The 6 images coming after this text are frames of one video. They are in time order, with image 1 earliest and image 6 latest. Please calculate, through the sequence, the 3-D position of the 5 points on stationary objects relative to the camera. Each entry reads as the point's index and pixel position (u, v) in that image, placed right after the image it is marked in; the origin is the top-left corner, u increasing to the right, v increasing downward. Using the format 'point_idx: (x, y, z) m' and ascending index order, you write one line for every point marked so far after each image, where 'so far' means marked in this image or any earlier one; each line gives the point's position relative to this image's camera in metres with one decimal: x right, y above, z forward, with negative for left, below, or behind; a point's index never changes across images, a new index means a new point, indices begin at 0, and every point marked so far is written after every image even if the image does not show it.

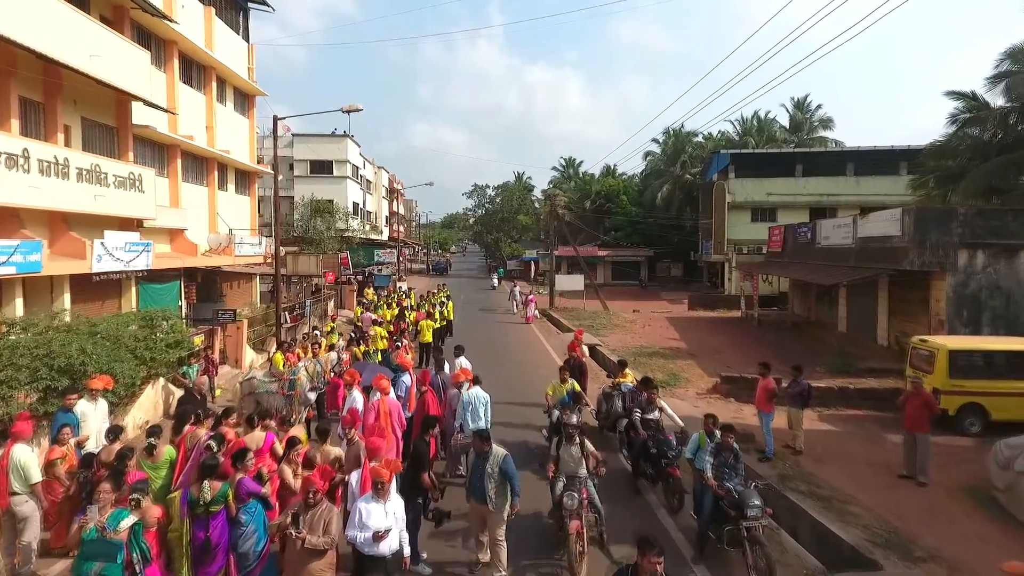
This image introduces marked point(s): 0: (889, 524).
0: (+4.0, -2.5, +7.3) m
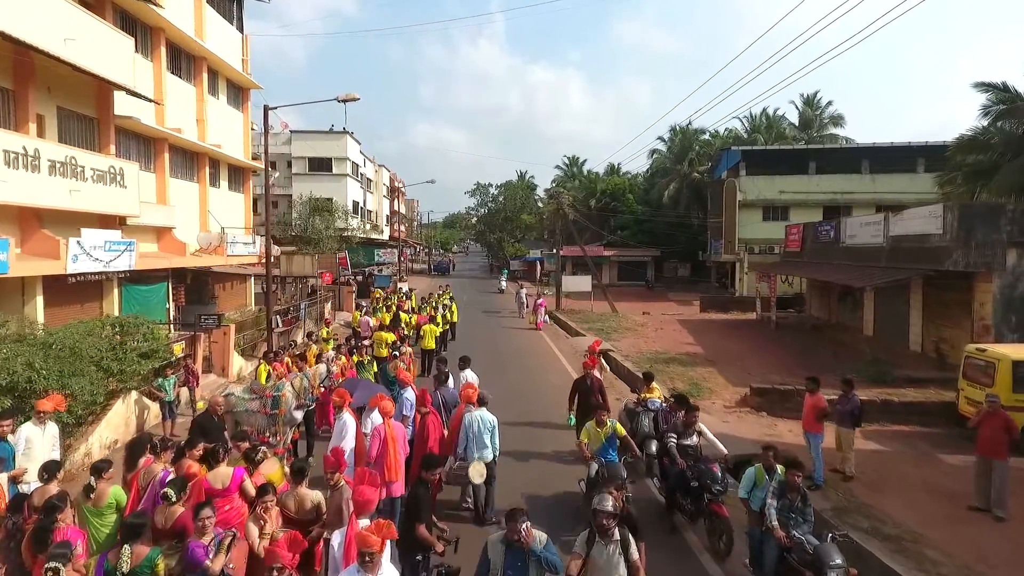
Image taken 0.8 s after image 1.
0: (+4.2, -2.6, +6.2) m
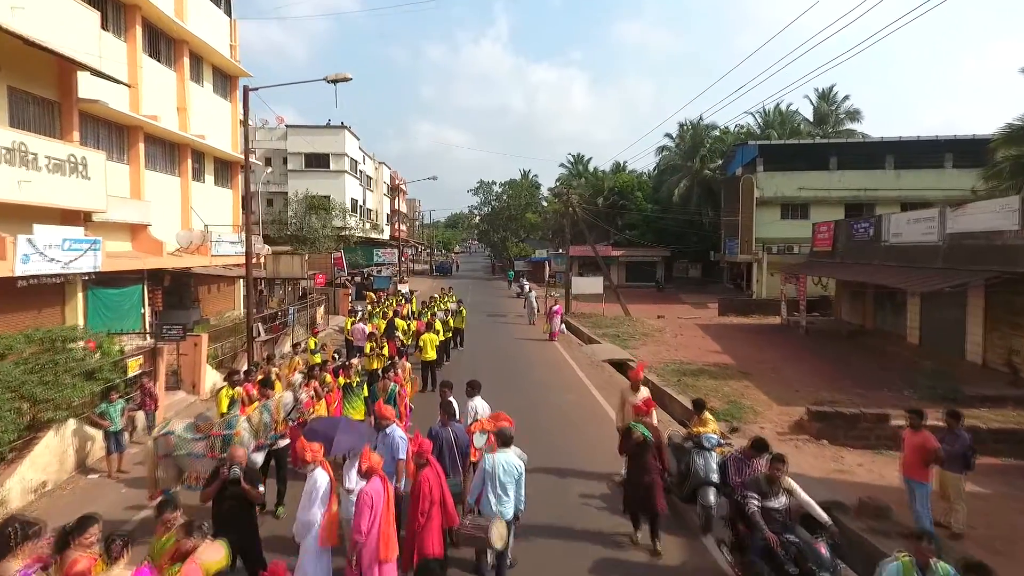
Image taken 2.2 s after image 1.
0: (+4.4, -2.6, +4.4) m
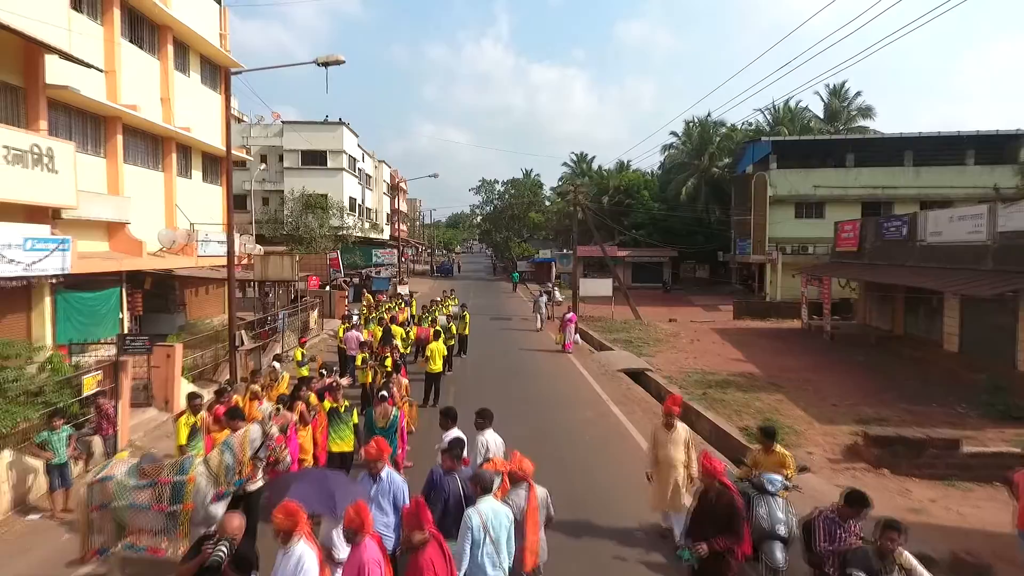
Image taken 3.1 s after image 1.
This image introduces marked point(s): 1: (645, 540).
0: (+4.5, -2.7, +3.1) m
1: (+1.2, -2.4, +6.5) m
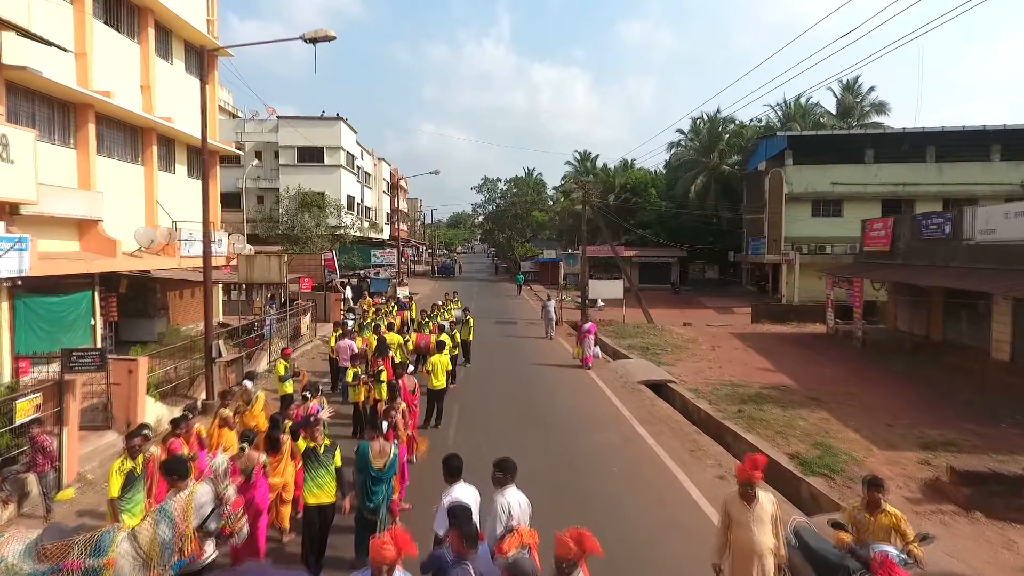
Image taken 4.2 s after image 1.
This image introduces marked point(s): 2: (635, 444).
0: (+4.7, -2.8, +1.6) m
1: (+1.4, -2.5, +5.1) m
2: (+1.8, -2.2, +9.9) m
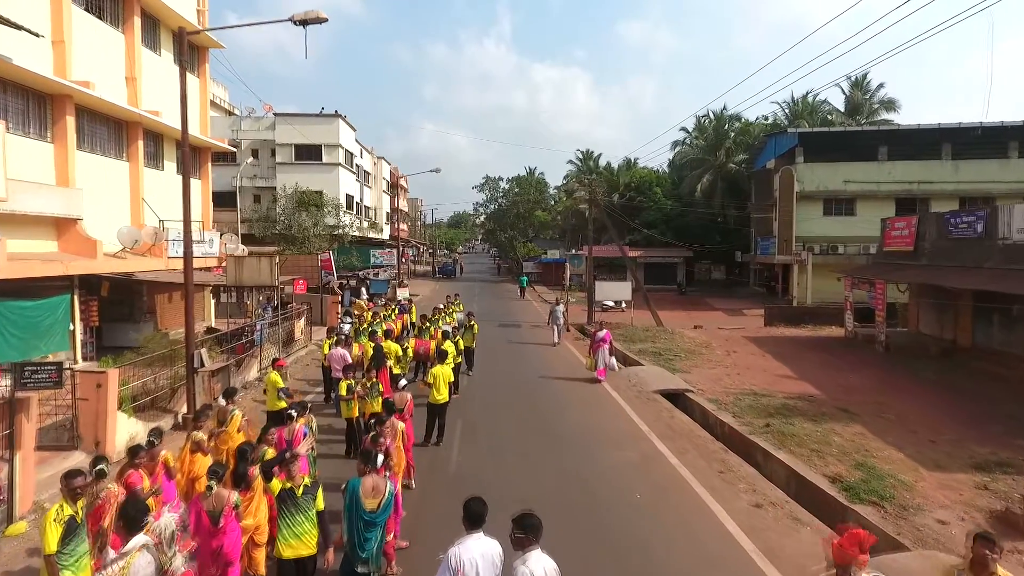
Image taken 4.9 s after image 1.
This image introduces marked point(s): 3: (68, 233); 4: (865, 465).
0: (+4.8, -2.8, +0.7) m
1: (+1.5, -2.5, +4.2) m
2: (+1.9, -2.3, +9.0) m
3: (-8.9, +1.1, +13.8) m
4: (+4.5, -2.3, +8.7) m
